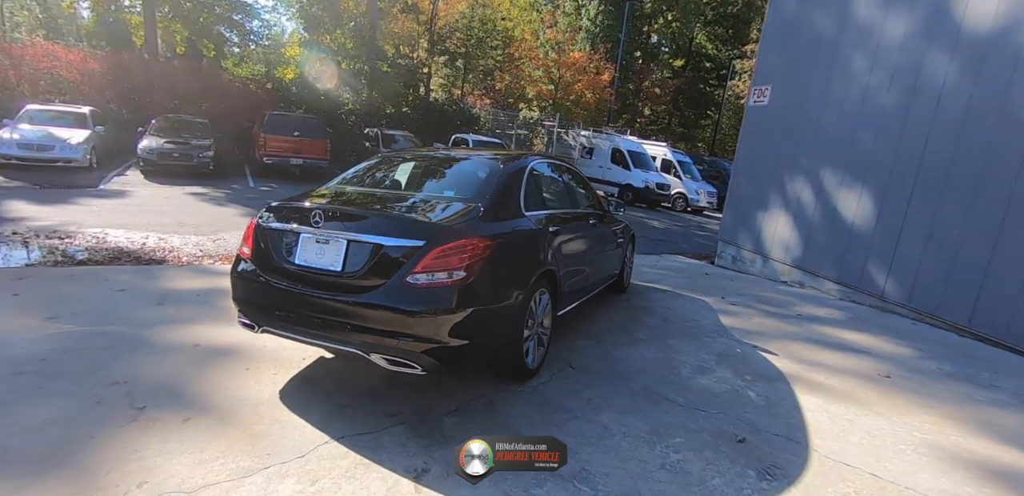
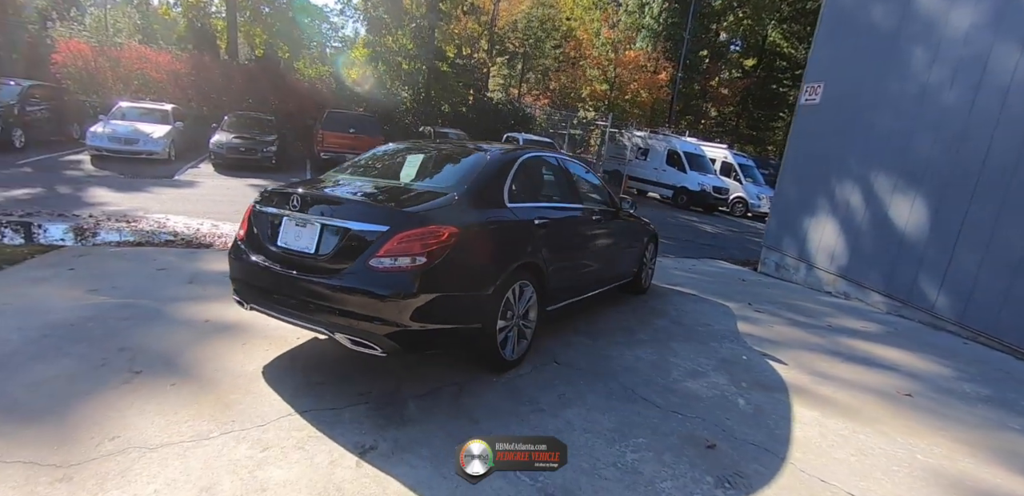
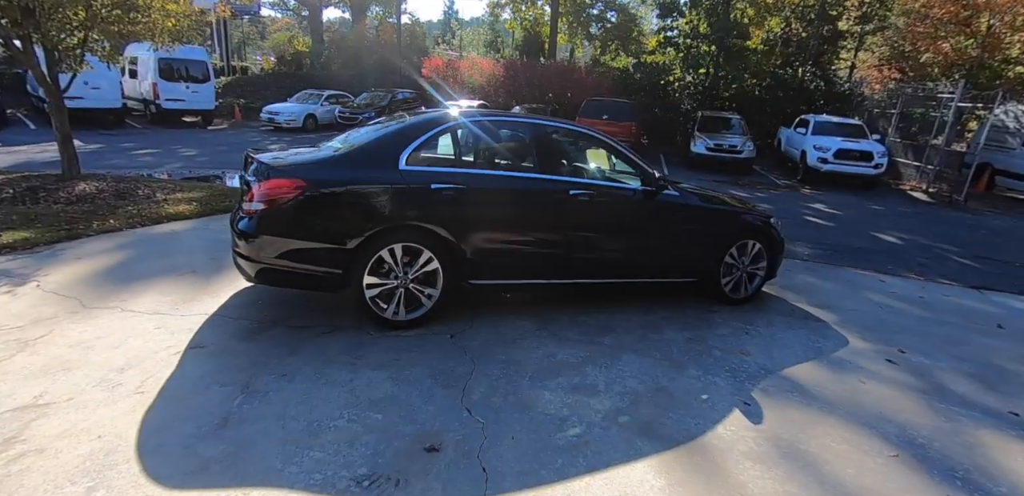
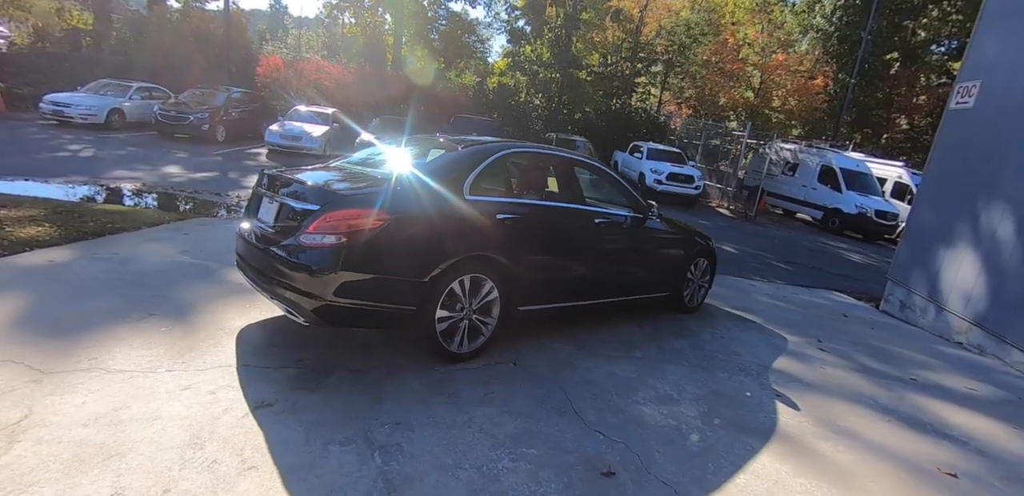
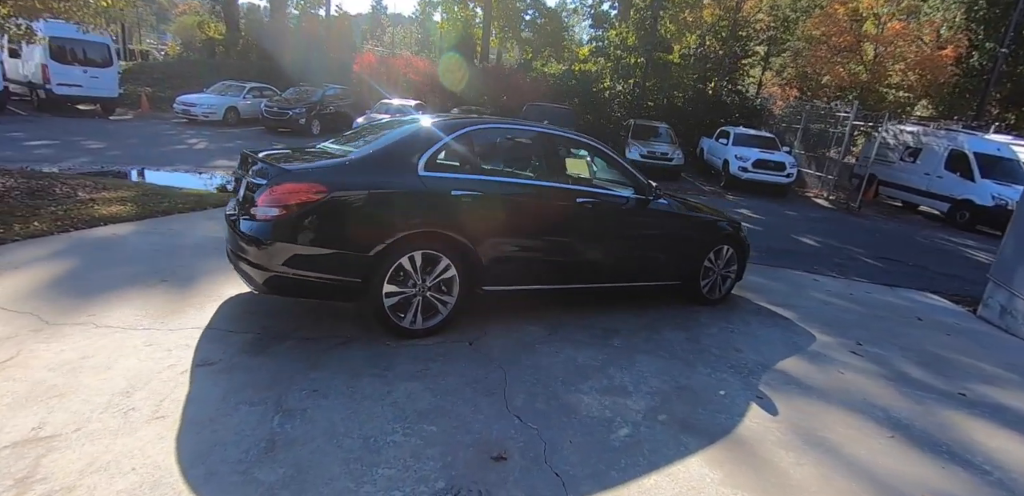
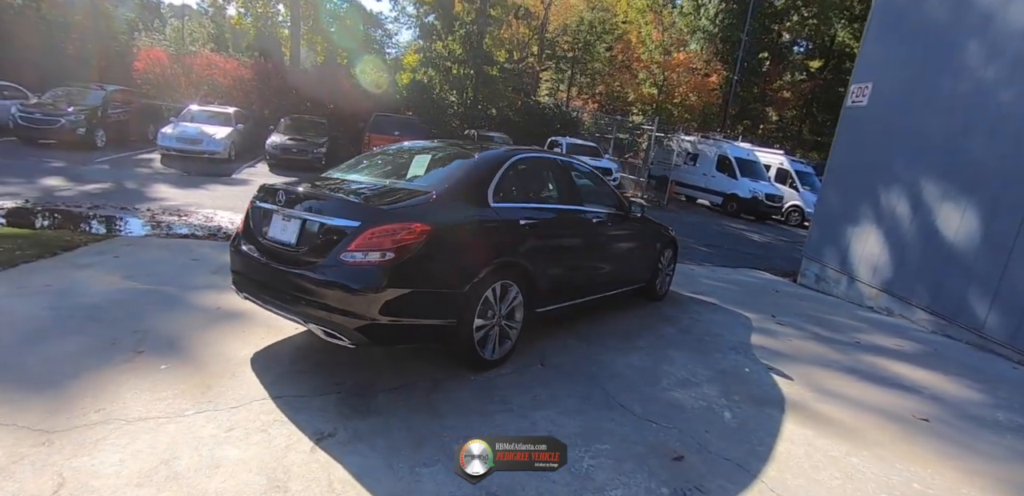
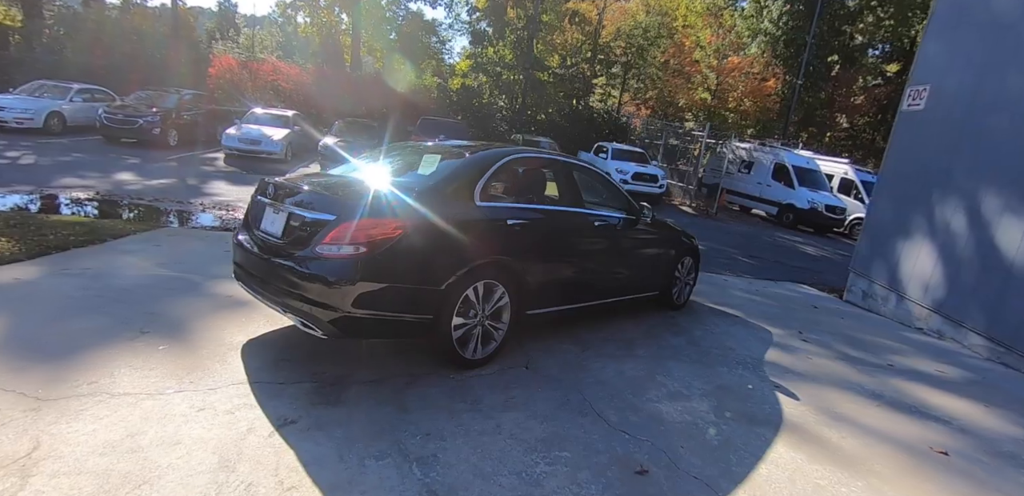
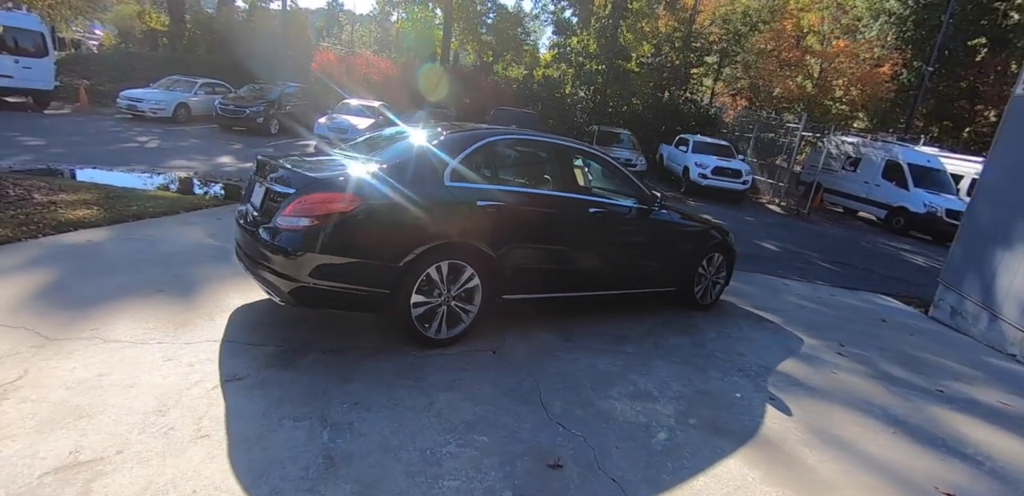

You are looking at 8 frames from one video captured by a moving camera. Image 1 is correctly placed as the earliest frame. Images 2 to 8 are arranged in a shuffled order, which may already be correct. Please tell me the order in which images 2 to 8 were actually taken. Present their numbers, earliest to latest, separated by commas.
2, 6, 7, 4, 8, 5, 3
